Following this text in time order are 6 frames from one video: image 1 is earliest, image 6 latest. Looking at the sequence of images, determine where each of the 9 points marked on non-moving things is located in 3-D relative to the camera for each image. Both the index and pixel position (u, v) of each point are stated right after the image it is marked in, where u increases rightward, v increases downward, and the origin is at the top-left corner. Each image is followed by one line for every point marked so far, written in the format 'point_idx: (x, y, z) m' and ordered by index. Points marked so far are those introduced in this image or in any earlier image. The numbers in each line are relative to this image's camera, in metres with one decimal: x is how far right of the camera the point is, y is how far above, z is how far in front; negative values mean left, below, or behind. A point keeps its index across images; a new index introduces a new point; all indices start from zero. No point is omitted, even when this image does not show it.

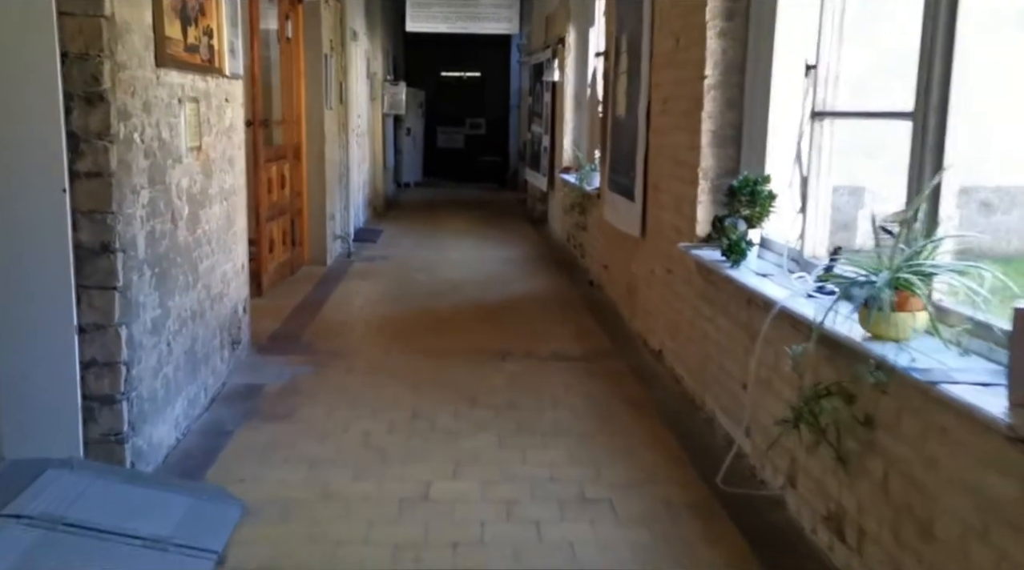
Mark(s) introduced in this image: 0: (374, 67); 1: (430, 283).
0: (-1.8, +2.8, +13.0) m
1: (-0.6, 0.0, +7.7) m
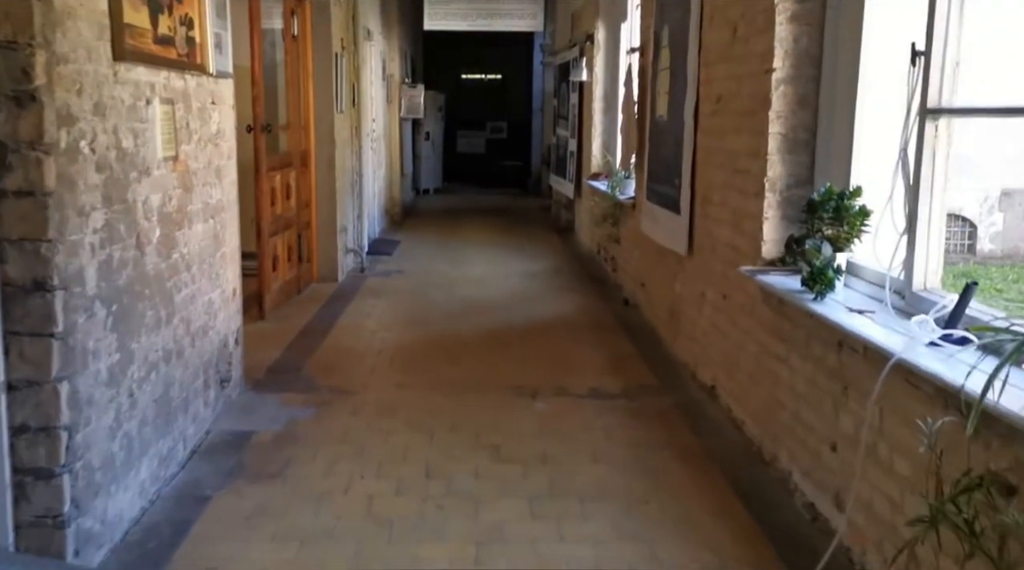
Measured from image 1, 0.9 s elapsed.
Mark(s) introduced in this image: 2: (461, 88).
0: (-1.5, +2.6, +12.3) m
1: (-0.4, -0.1, +7.1) m
2: (-1.0, +3.7, +18.9) m
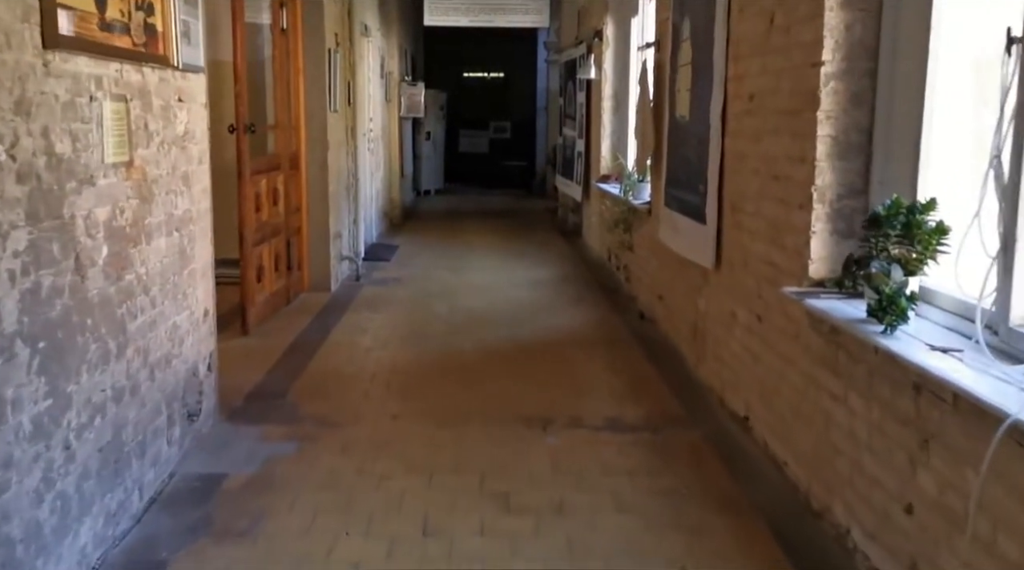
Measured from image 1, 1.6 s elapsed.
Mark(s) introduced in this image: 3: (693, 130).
0: (-1.4, +2.6, +11.8) m
1: (-0.4, -0.2, +6.5) m
2: (-0.9, +3.6, +18.4) m
3: (+0.9, +0.8, +4.9) m
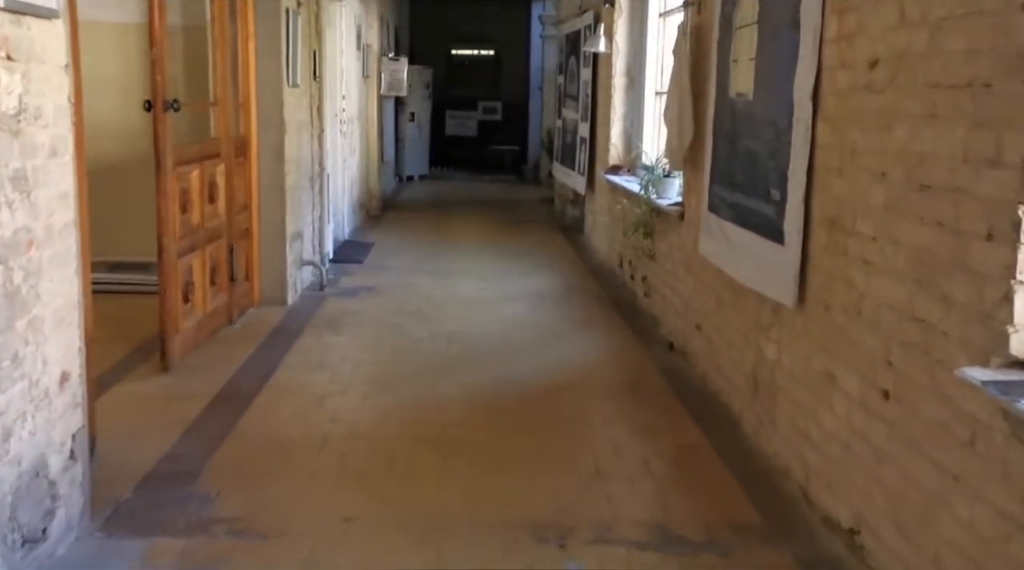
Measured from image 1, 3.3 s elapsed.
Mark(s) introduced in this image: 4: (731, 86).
0: (-1.5, +2.6, +10.5) m
1: (-0.4, -0.3, +5.3) m
2: (-1.0, +3.7, +17.1) m
3: (+0.9, +0.6, +3.6) m
4: (+0.9, +0.8, +4.0) m
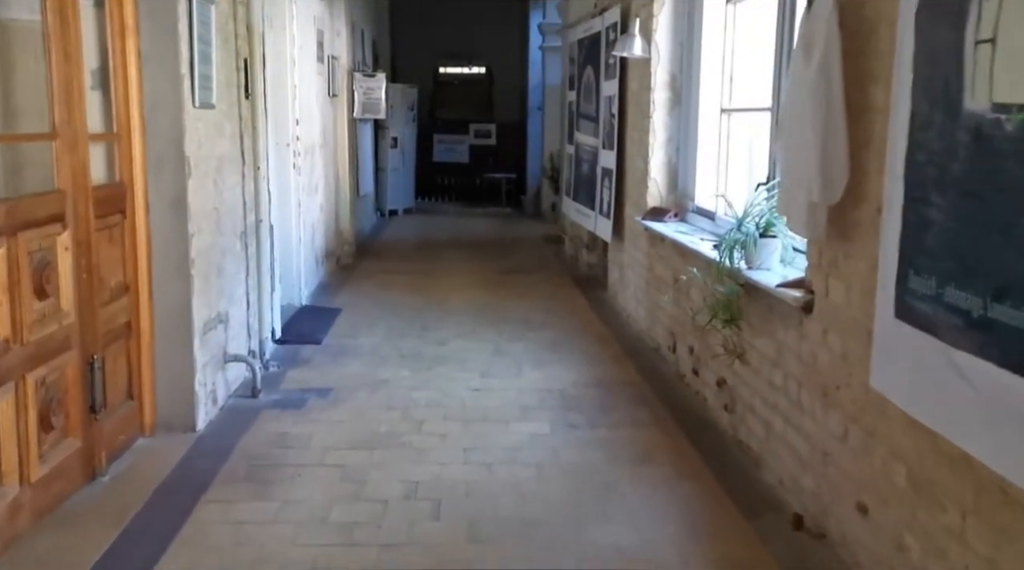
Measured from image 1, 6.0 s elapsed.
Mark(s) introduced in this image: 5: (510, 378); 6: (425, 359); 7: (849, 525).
0: (-1.5, +2.0, +8.5) m
1: (-0.3, -0.7, +3.3) m
2: (-1.1, +3.0, +15.2) m
3: (+1.0, +0.2, +1.7) m
4: (+0.9, +0.4, +2.1) m
5: (0.0, -0.5, +5.0) m
6: (-0.5, -0.4, +5.4) m
7: (+0.9, -0.7, +2.8) m
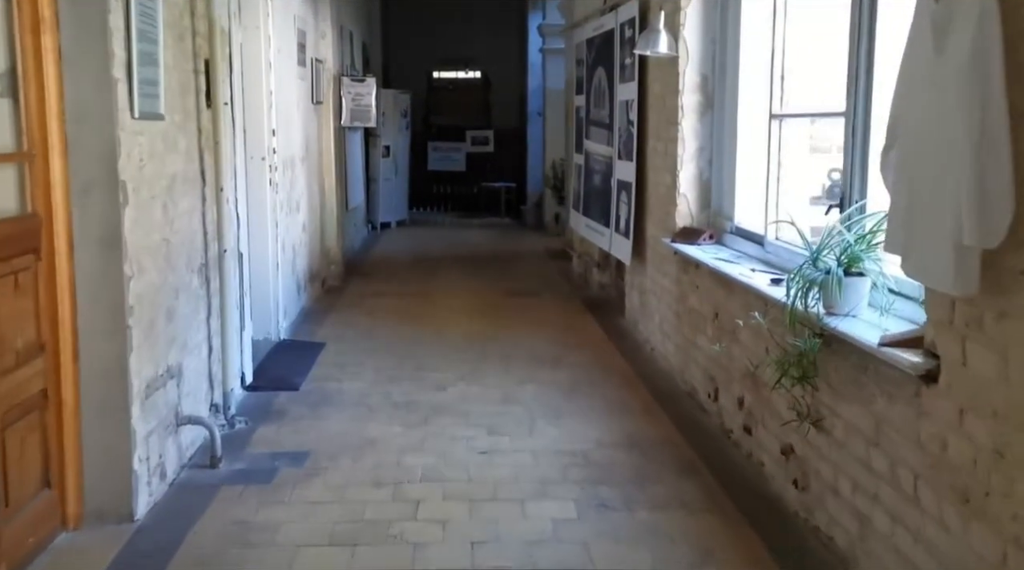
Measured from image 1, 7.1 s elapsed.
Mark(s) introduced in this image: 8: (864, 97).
0: (-1.5, +1.8, +7.7) m
1: (-0.3, -0.9, +2.5) m
2: (-1.1, +2.8, +14.4) m
3: (+1.0, +0.1, +0.9) m
4: (+1.0, +0.3, +1.3) m
5: (0.0, -0.6, +4.2) m
6: (-0.4, -0.6, +4.6) m
7: (+1.0, -0.8, +2.0) m
8: (+1.1, +0.6, +3.2) m
